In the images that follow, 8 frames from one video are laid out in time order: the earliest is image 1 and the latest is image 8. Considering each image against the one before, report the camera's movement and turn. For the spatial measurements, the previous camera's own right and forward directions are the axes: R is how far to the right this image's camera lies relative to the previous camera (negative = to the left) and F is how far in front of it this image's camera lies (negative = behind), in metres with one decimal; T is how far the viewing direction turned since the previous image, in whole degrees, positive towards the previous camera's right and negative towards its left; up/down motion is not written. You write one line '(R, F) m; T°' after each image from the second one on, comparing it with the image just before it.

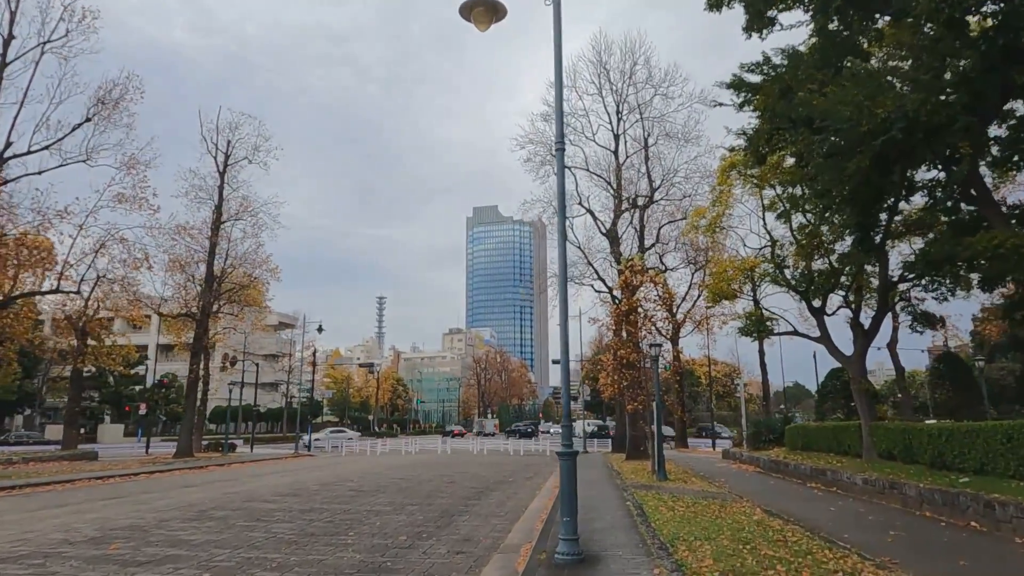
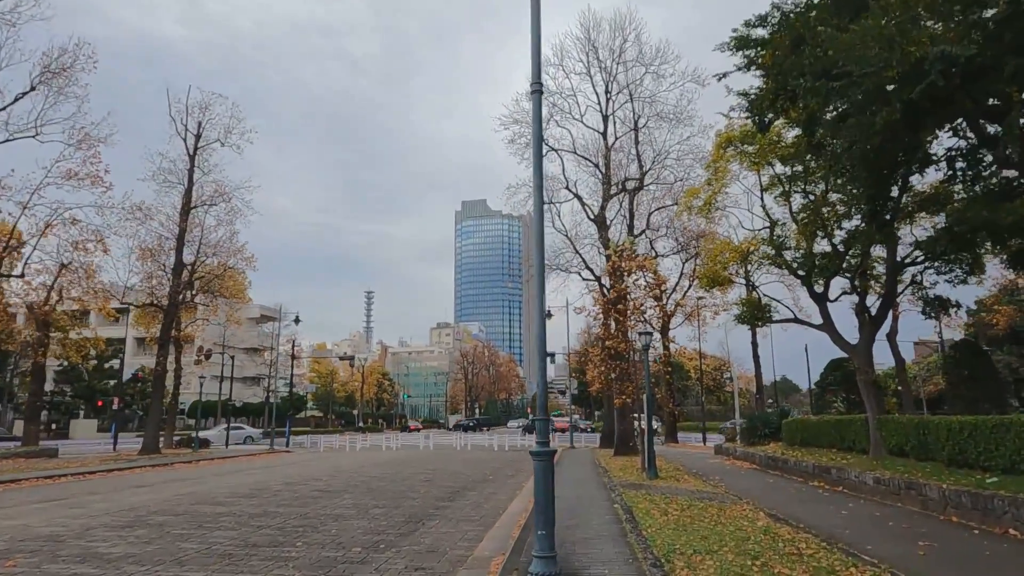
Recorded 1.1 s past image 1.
(+0.3, +1.4) m; +1°
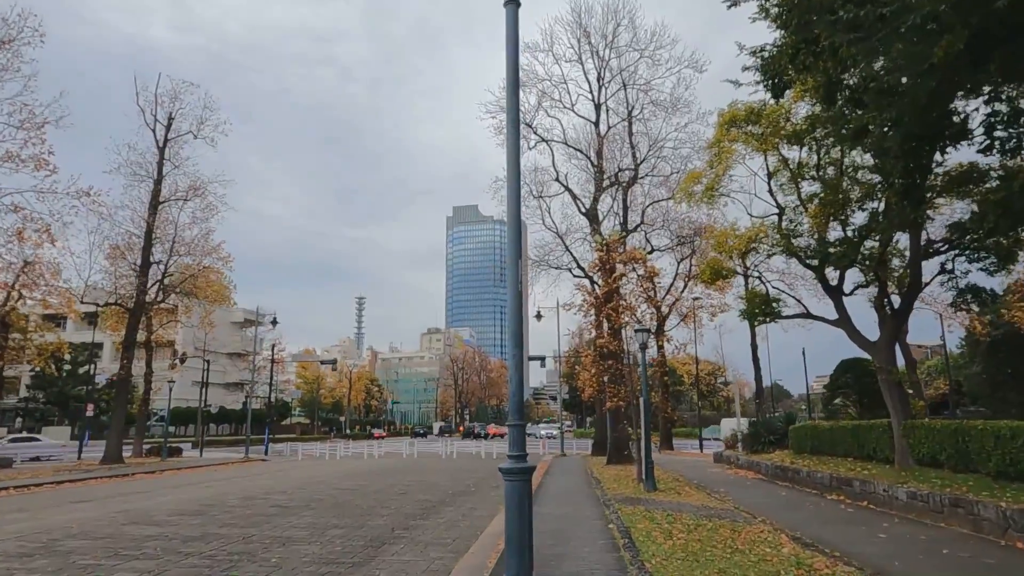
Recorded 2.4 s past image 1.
(+0.2, +1.8) m; +1°
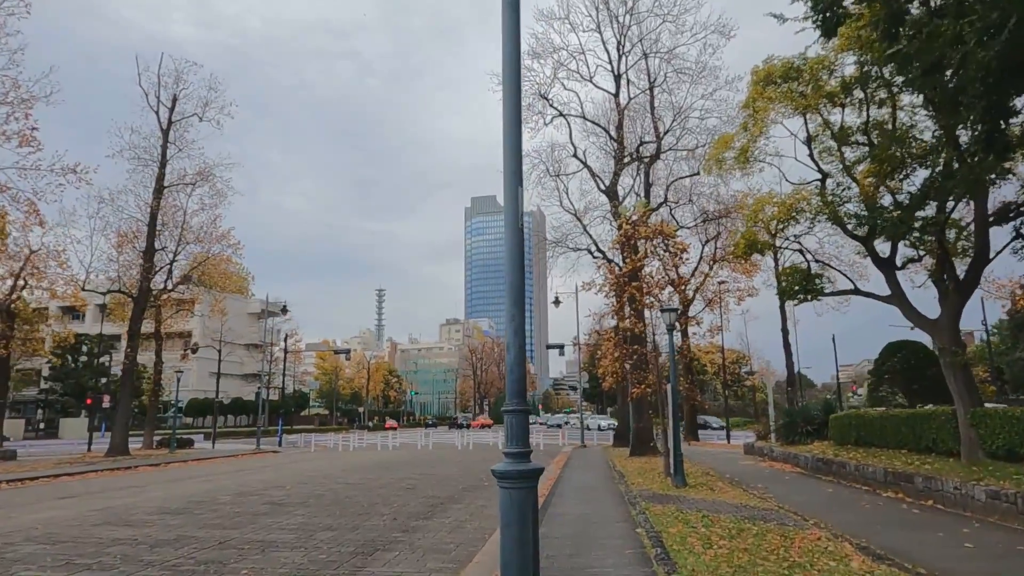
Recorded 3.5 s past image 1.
(+0.1, +1.5) m; -2°
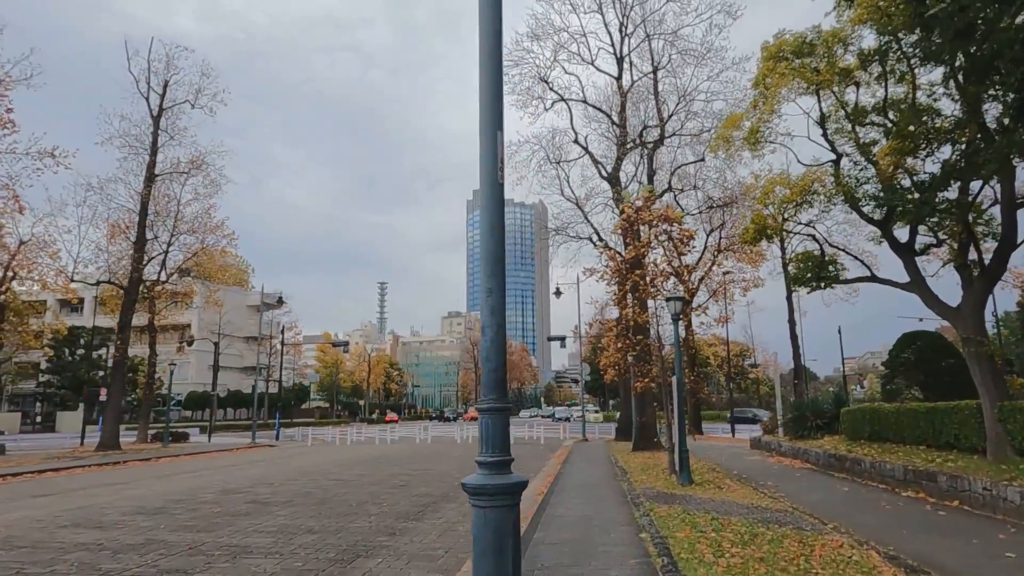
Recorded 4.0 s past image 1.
(+0.1, +0.8) m; 0°
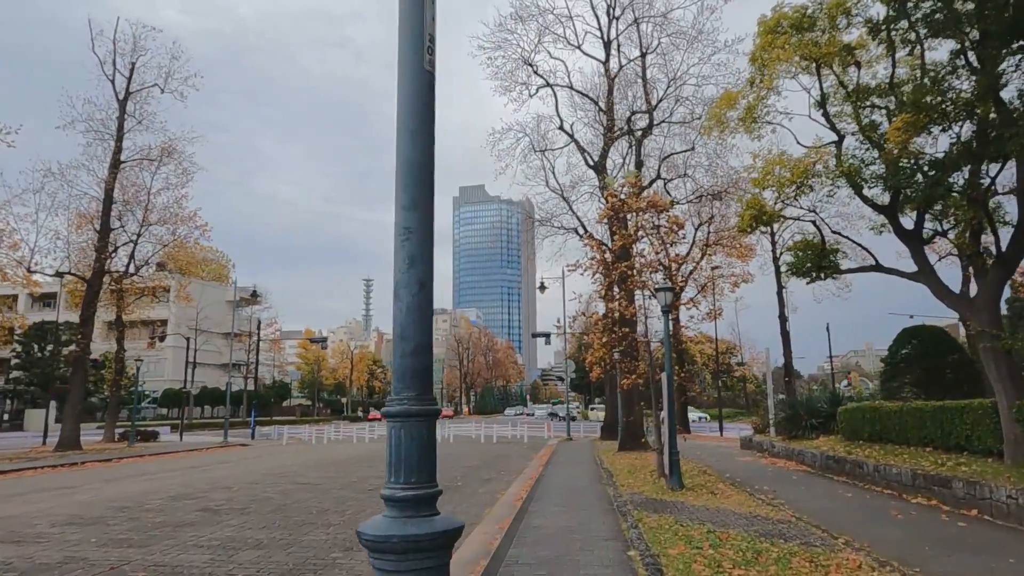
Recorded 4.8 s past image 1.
(+0.2, +1.1) m; +1°
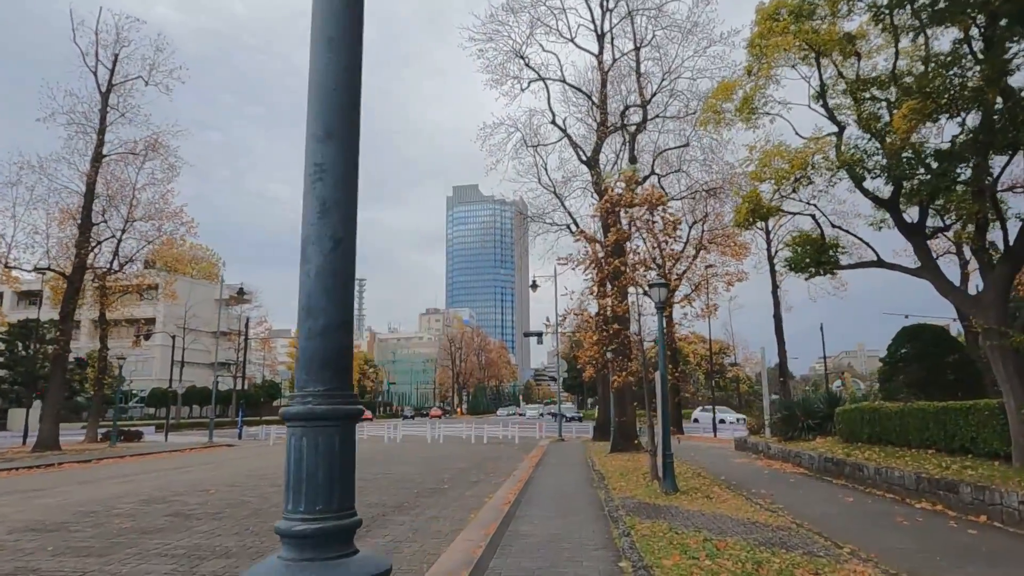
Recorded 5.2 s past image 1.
(+0.1, +0.5) m; +1°
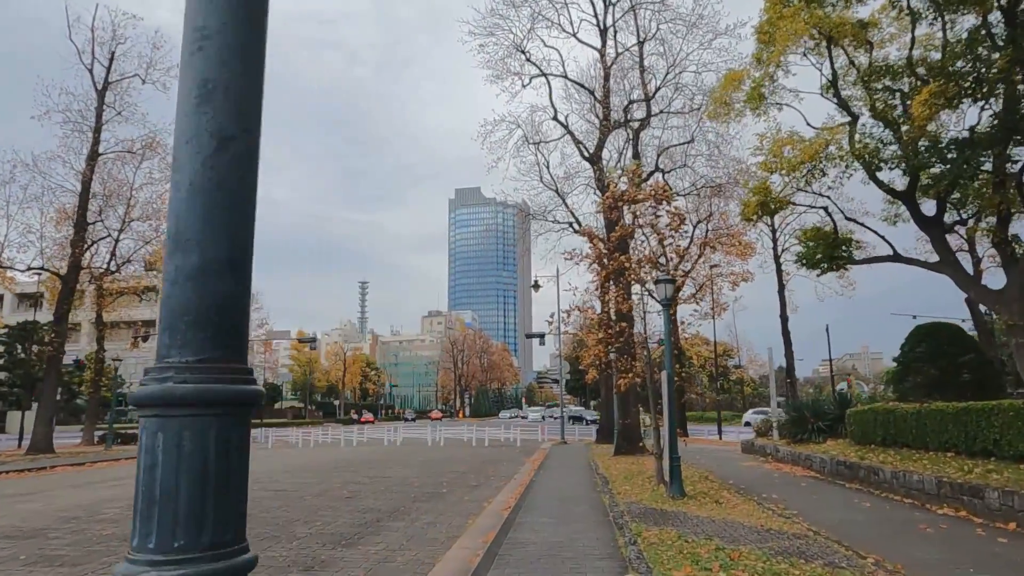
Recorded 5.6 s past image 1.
(0.0, +0.5) m; 0°
